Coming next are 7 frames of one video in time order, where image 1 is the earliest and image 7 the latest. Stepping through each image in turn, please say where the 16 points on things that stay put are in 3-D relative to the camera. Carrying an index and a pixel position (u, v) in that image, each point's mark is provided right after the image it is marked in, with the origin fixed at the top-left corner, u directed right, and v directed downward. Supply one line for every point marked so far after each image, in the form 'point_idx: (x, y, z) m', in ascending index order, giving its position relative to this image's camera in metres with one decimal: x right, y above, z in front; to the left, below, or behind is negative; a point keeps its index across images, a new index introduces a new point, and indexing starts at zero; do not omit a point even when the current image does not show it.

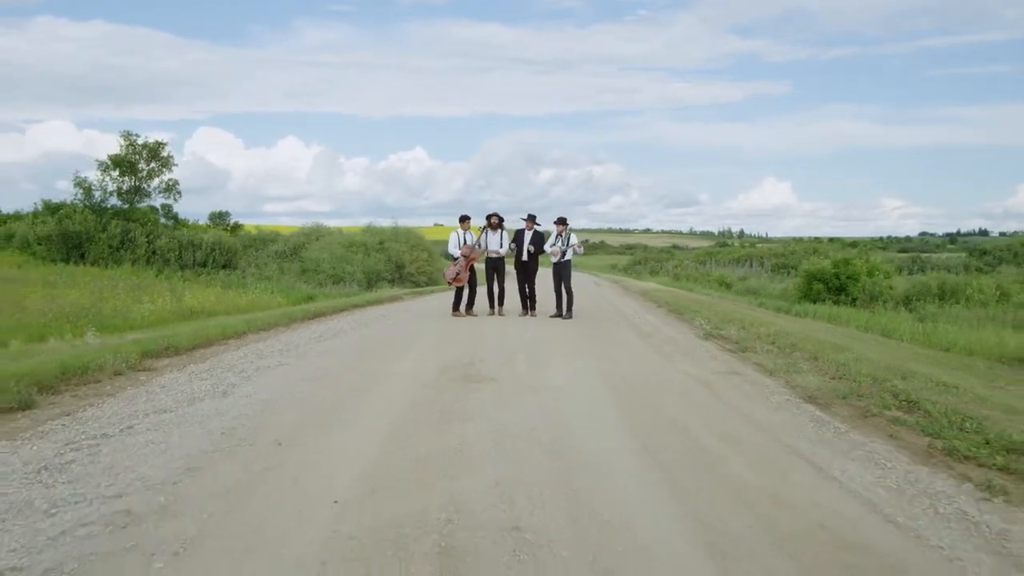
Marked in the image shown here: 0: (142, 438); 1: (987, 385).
0: (-3.1, -1.2, +7.5) m
1: (+6.8, -1.4, +12.8) m
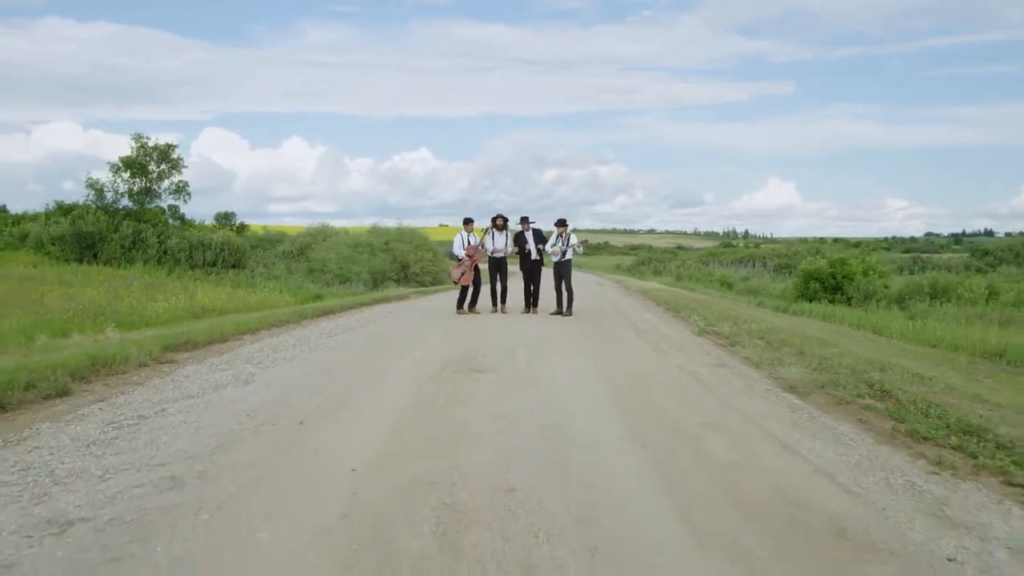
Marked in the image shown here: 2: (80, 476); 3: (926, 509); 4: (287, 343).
0: (-3.1, -1.2, +8.3) m
1: (+6.8, -1.3, +13.5) m
2: (-3.0, -1.3, +6.3) m
3: (+2.9, -1.5, +6.1) m
4: (-3.6, -0.9, +14.2) m
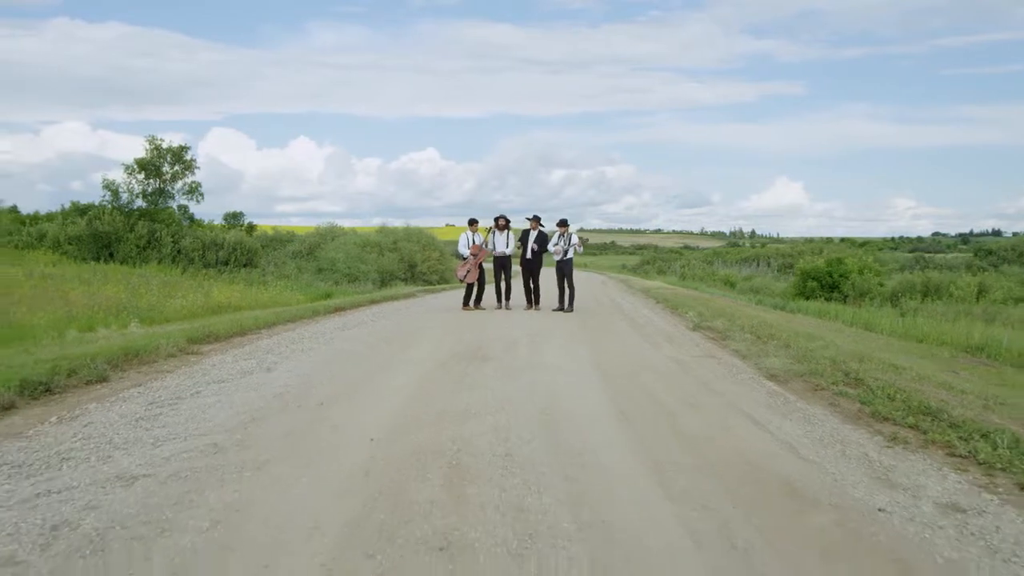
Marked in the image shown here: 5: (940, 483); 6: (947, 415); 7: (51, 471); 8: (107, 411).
0: (-3.1, -1.1, +9.2) m
1: (+6.8, -1.3, +14.3) m
2: (-3.0, -1.2, +7.2) m
3: (+2.8, -1.5, +7.0) m
4: (-3.6, -0.8, +15.1) m
5: (+3.3, -1.5, +6.8) m
6: (+4.5, -1.3, +9.3) m
7: (-3.3, -1.3, +6.5) m
8: (-4.0, -1.2, +8.9) m
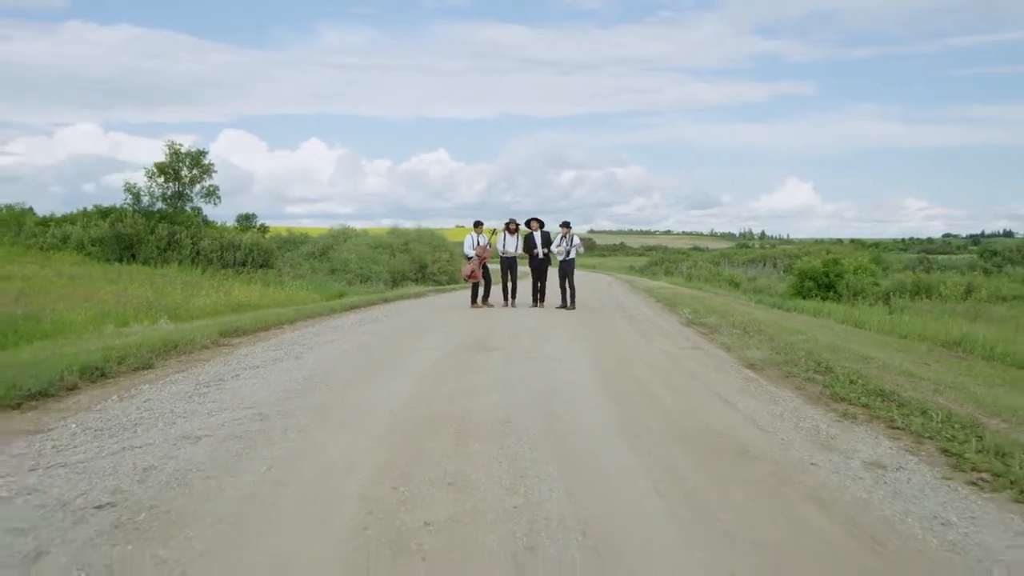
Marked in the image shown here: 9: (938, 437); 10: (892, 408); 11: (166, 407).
0: (-3.1, -1.1, +10.6) m
1: (+6.9, -1.2, +15.5) m
2: (-3.0, -1.2, +8.5) m
3: (+2.8, -1.4, +8.2) m
4: (-3.5, -0.8, +16.5) m
5: (+3.3, -1.4, +8.0) m
6: (+4.5, -1.3, +10.5) m
7: (-3.3, -1.2, +7.8) m
8: (-4.0, -1.1, +10.2) m
9: (+4.0, -1.4, +8.4) m
10: (+4.2, -1.3, +9.9) m
11: (-3.5, -1.2, +9.0) m
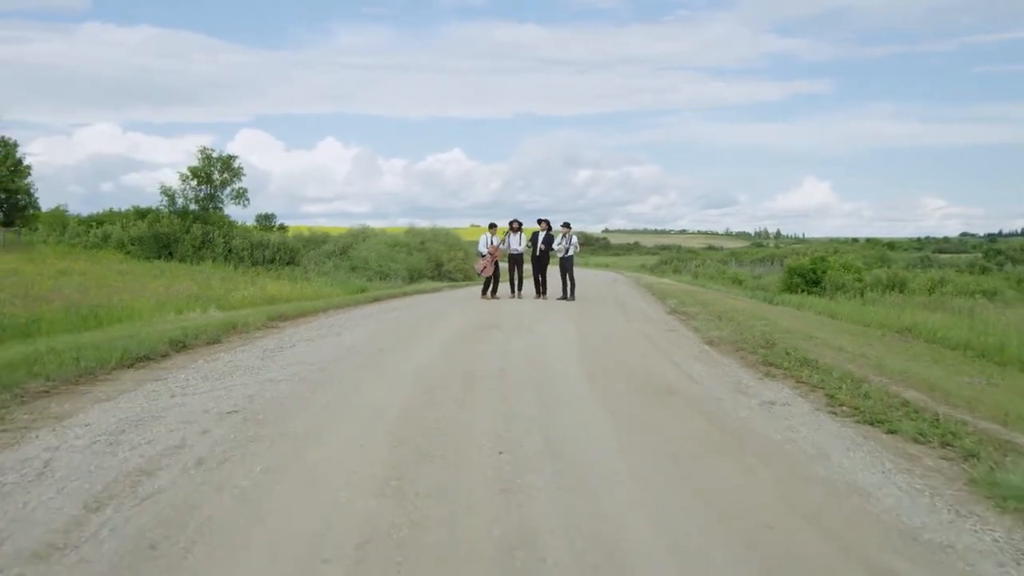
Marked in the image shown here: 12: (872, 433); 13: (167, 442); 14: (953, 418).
0: (-3.1, -0.9, +13.4) m
1: (+6.9, -1.1, +18.3) m
2: (-3.1, -1.0, +11.4) m
3: (+2.7, -1.2, +11.0) m
4: (-3.4, -0.6, +19.3) m
5: (+3.2, -1.3, +10.8) m
6: (+4.5, -1.1, +13.2) m
7: (-3.4, -1.1, +10.7) m
8: (-4.0, -1.0, +13.1) m
9: (+3.9, -1.2, +11.2) m
10: (+4.2, -1.2, +12.7) m
11: (-3.5, -1.0, +11.9) m
12: (+3.6, -1.4, +8.8) m
13: (-2.8, -1.2, +7.2) m
14: (+4.6, -1.4, +9.4) m
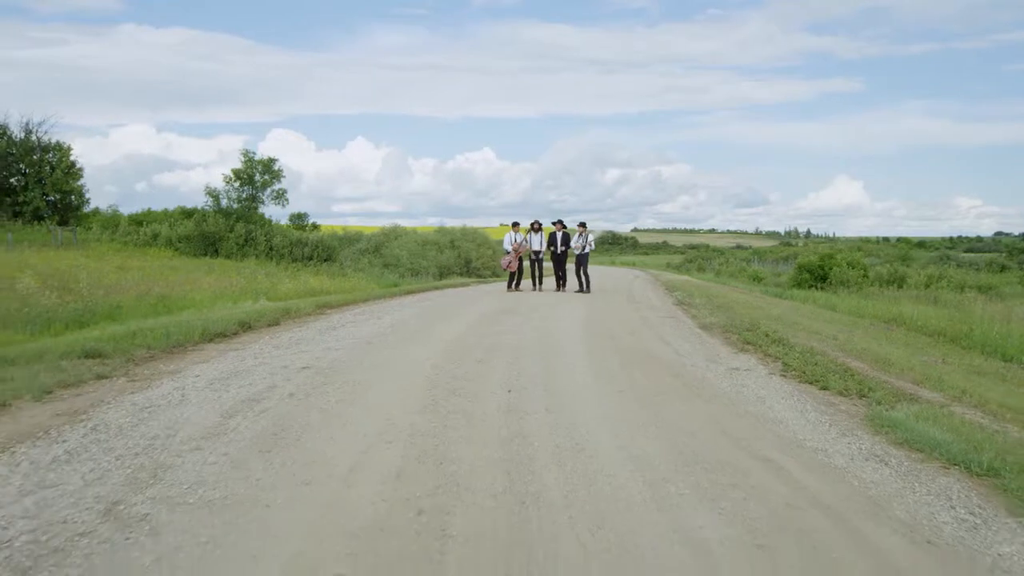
0: (-2.9, -0.7, +15.9) m
1: (+7.4, -0.9, +20.4) m
2: (-2.9, -0.8, +13.9) m
3: (+2.9, -1.1, +13.3) m
4: (-2.9, -0.4, +21.8) m
5: (+3.4, -1.1, +13.1) m
6: (+4.8, -0.9, +15.5) m
7: (-3.2, -0.9, +13.2) m
8: (-3.8, -0.8, +15.6) m
9: (+4.1, -1.0, +13.4) m
10: (+4.4, -1.0, +14.9) m
11: (-3.3, -0.8, +14.4) m
12: (+3.7, -1.2, +11.1) m
13: (-2.7, -1.0, +9.7) m
14: (+4.7, -1.2, +11.6) m
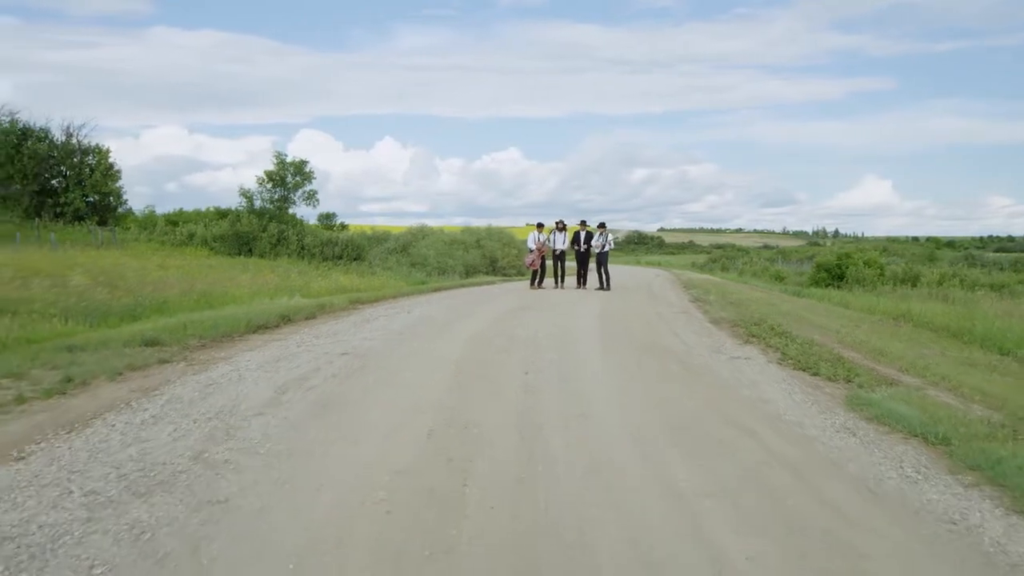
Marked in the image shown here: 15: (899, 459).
0: (-2.5, -0.6, +17.2) m
1: (+7.9, -0.8, +21.4) m
2: (-2.6, -0.7, +15.2) m
3: (+3.3, -1.0, +14.4) m
4: (-2.4, -0.3, +23.1) m
5: (+3.7, -1.0, +14.2) m
6: (+5.1, -0.9, +16.5) m
7: (-2.9, -0.8, +14.4) m
8: (-3.4, -0.7, +16.9) m
9: (+4.4, -1.0, +14.5) m
10: (+4.8, -0.9, +16.0) m
11: (-3.0, -0.7, +15.7) m
12: (+3.9, -1.2, +12.1) m
13: (-2.5, -1.0, +10.9) m
14: (+5.0, -1.1, +12.6) m
15: (+3.3, -1.5, +7.7) m
